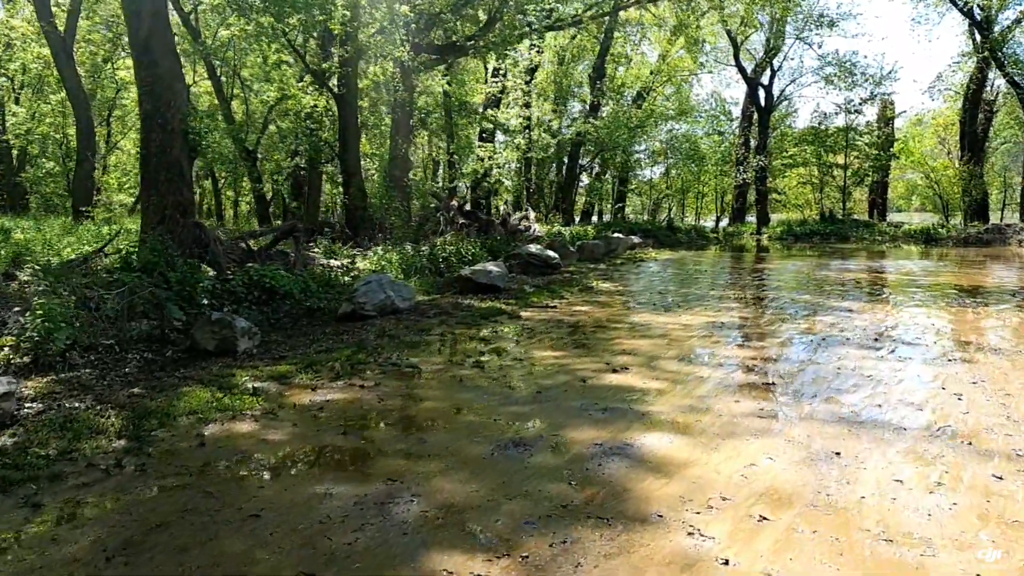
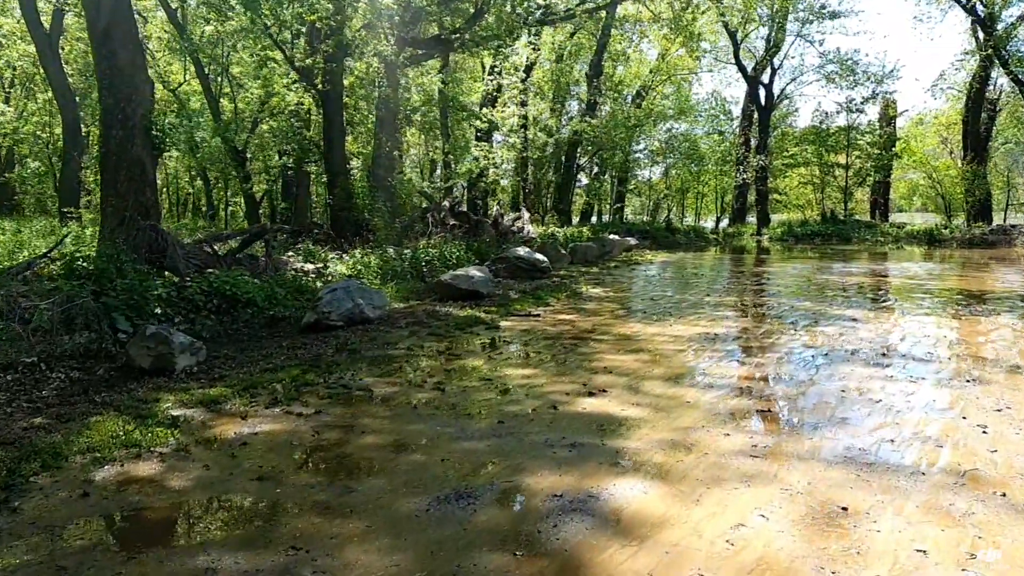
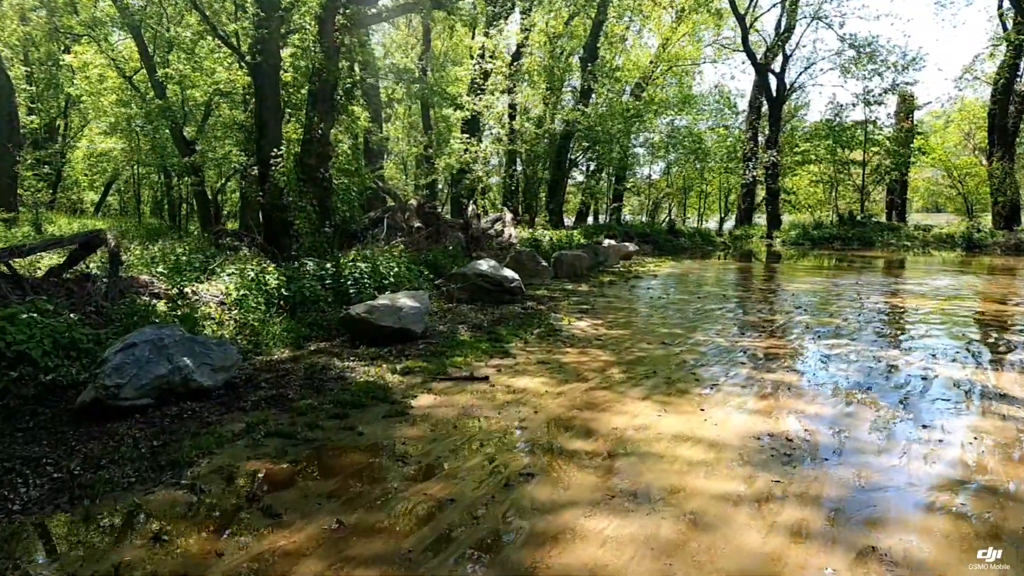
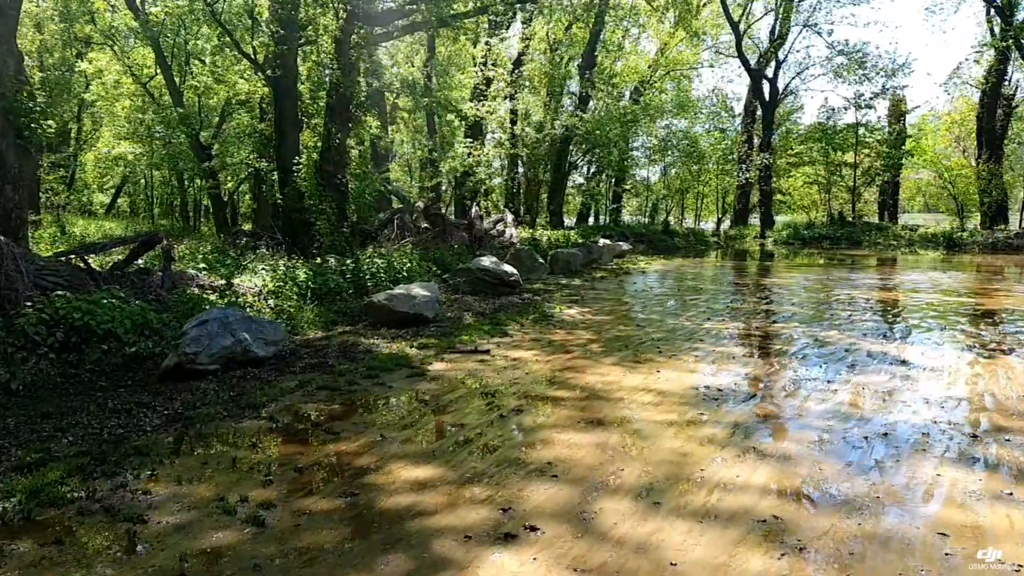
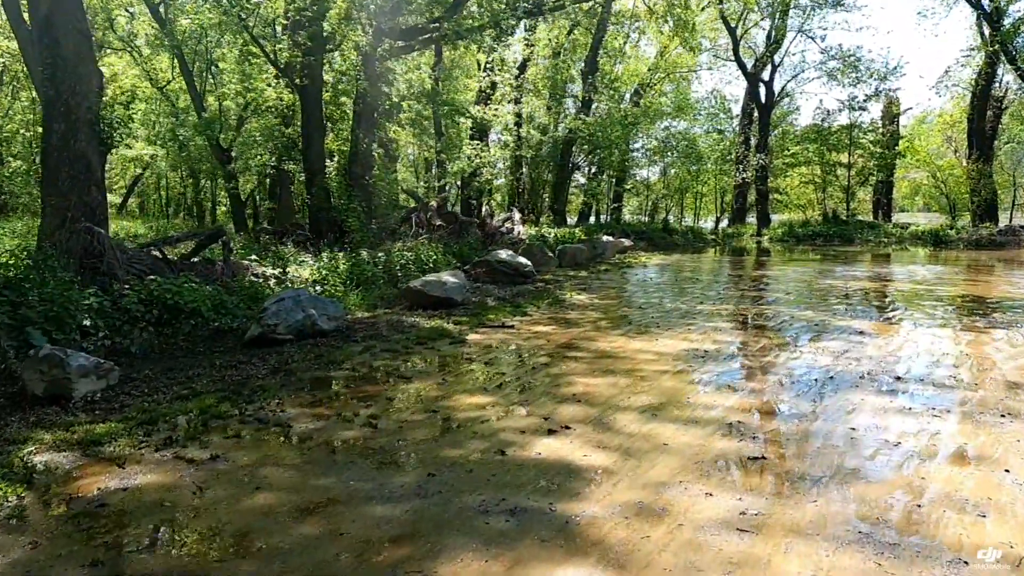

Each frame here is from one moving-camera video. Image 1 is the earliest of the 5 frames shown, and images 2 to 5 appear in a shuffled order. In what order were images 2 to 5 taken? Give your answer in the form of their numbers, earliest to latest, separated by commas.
2, 5, 4, 3
